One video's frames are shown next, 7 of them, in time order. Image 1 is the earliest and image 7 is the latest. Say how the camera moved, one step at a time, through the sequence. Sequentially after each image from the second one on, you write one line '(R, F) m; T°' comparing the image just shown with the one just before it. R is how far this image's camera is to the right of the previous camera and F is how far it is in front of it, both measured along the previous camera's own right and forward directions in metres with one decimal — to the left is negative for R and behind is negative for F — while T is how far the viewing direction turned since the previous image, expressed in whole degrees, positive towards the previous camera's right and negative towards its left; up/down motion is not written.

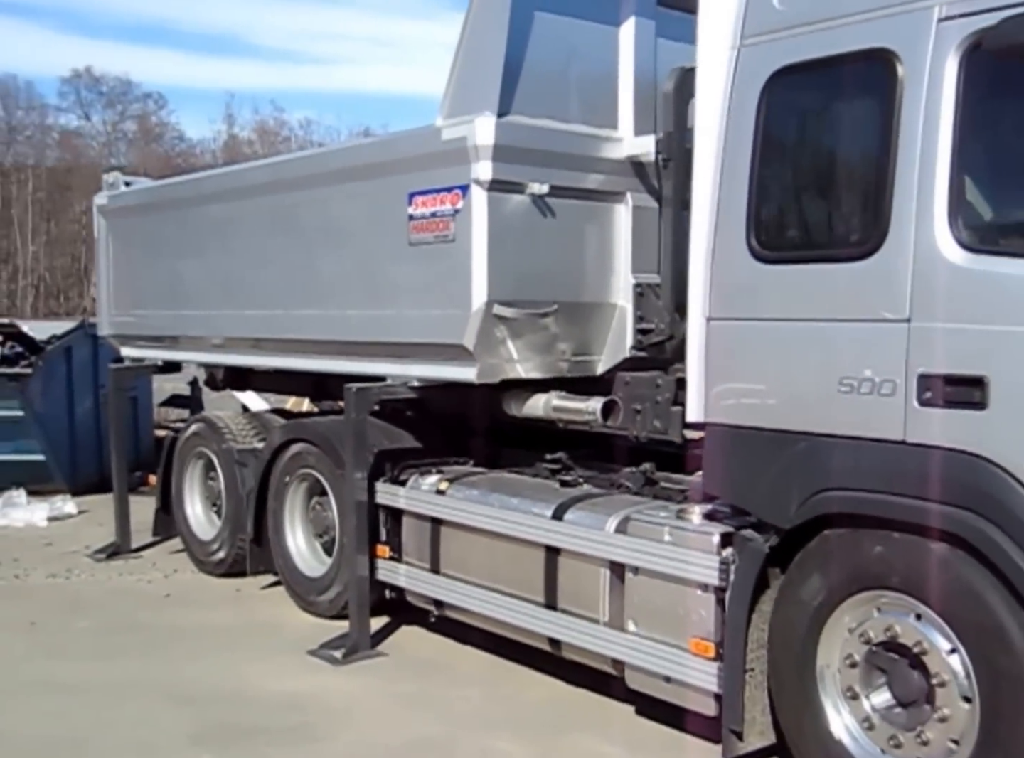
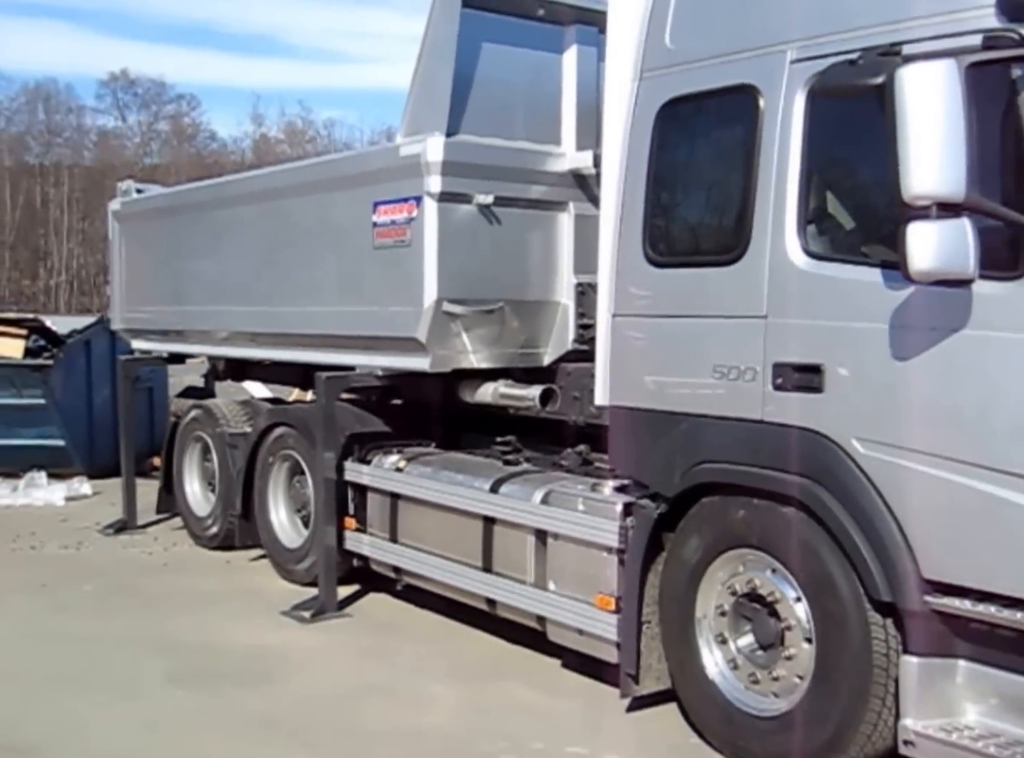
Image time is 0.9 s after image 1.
(+0.5, -0.6) m; -2°
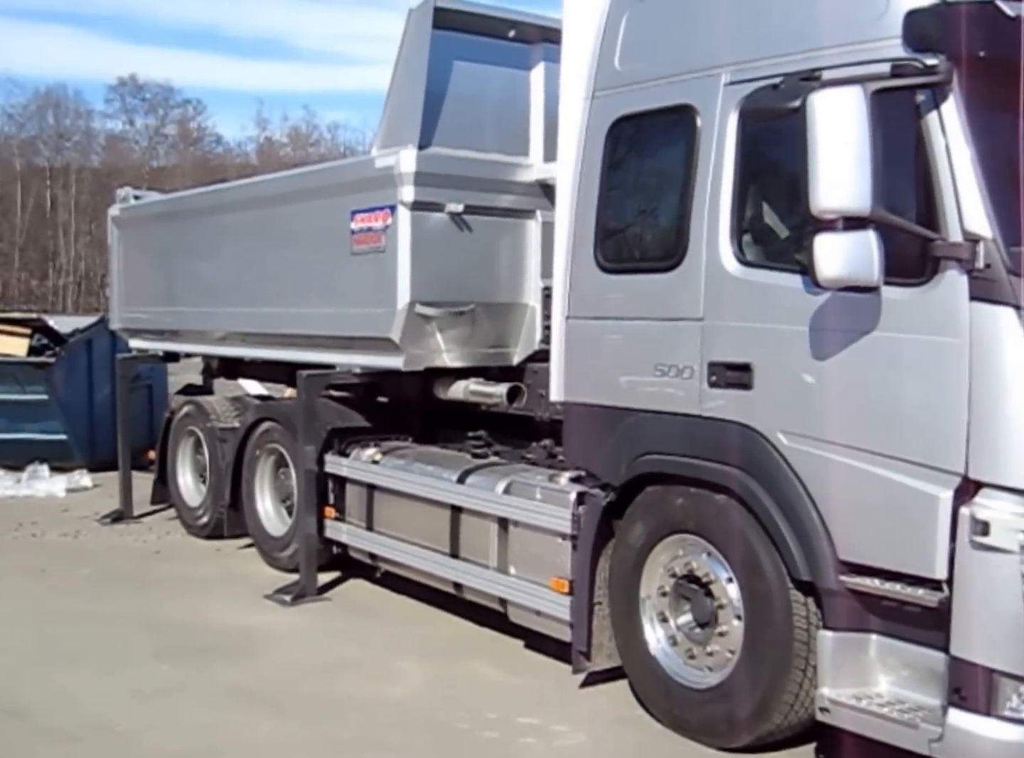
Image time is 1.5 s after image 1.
(+0.2, -0.4) m; 0°
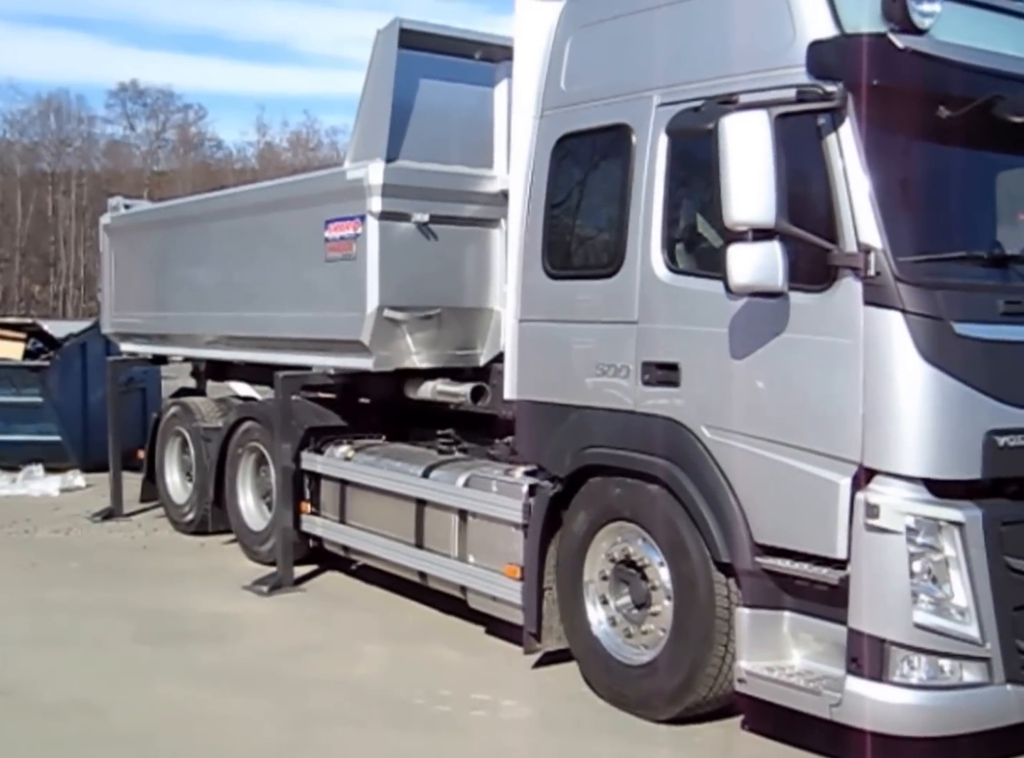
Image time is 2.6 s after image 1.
(+0.3, -0.4) m; 0°
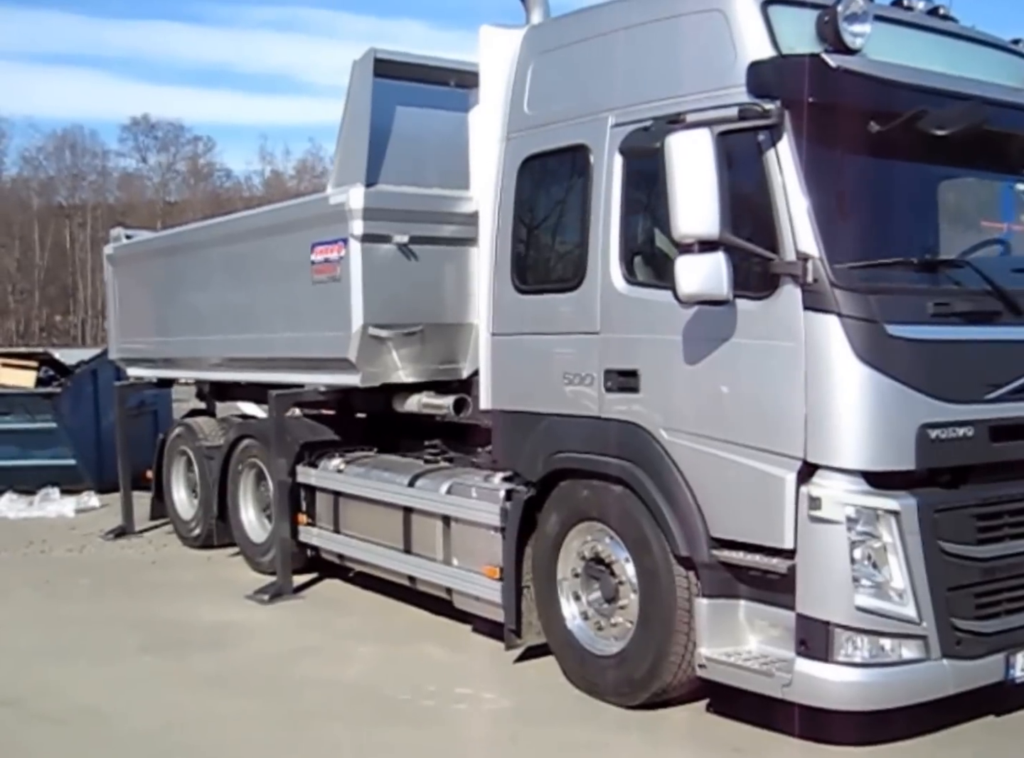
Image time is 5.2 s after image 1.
(+0.2, -0.3) m; -1°
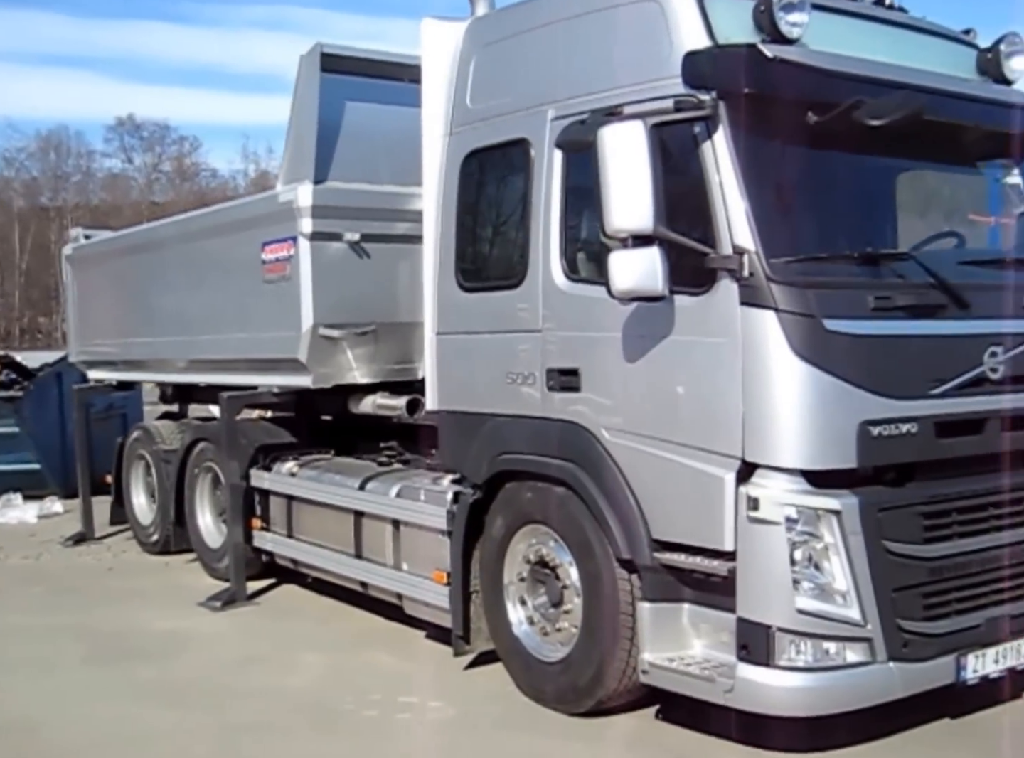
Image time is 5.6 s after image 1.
(+0.2, +0.1) m; 0°
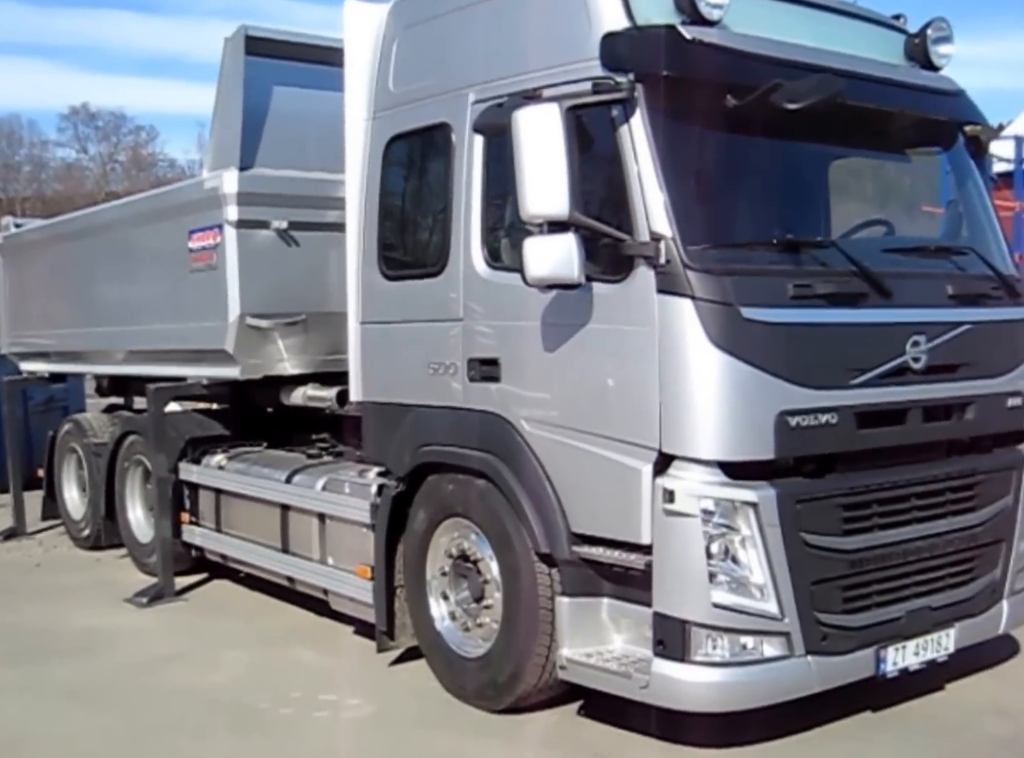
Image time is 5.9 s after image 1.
(+0.2, +0.1) m; +2°
